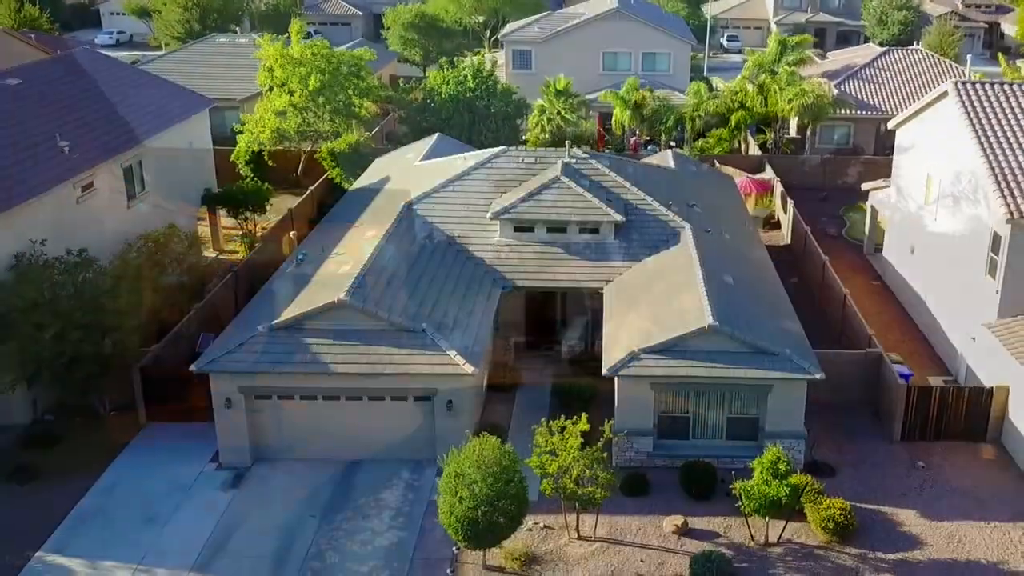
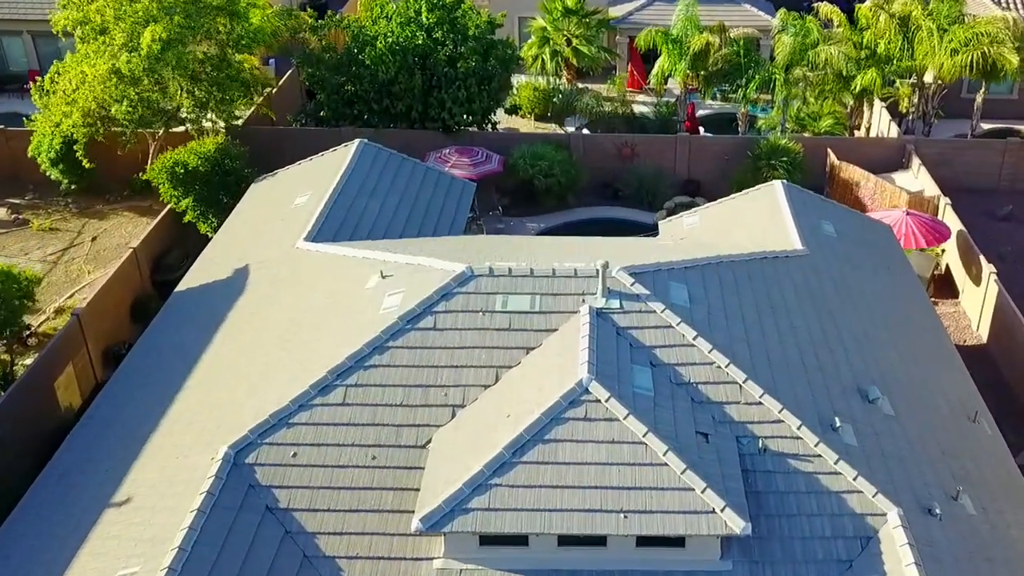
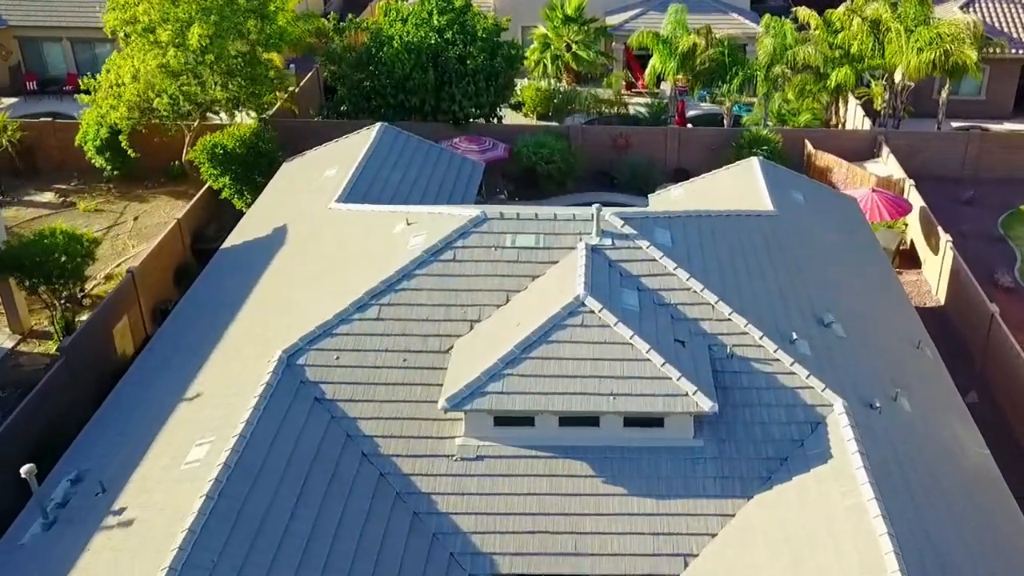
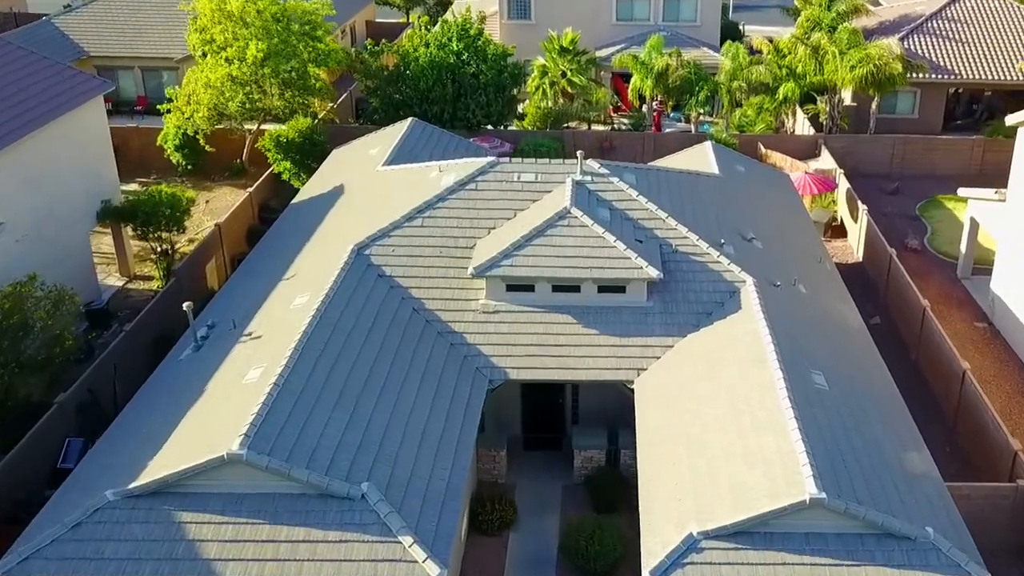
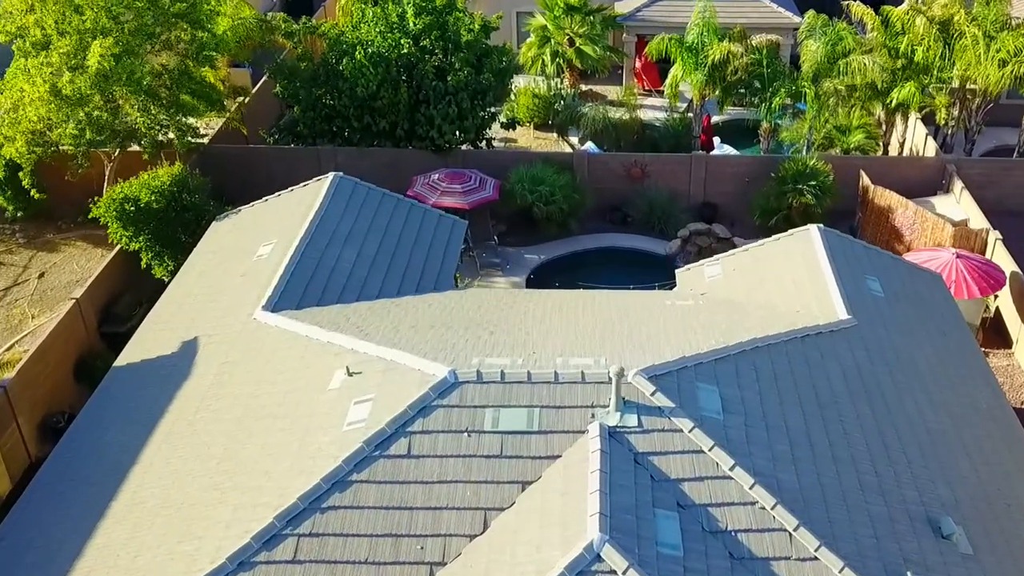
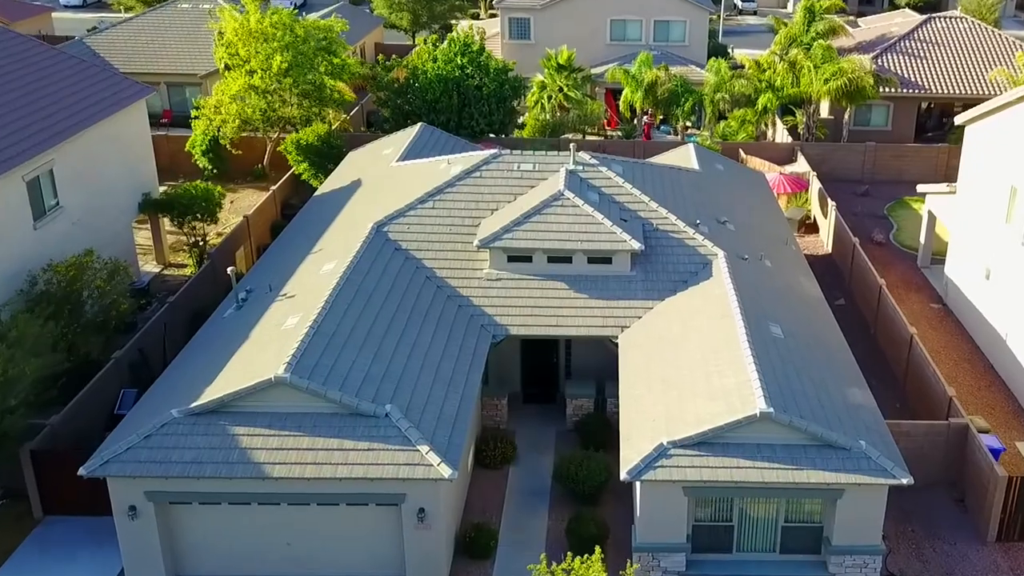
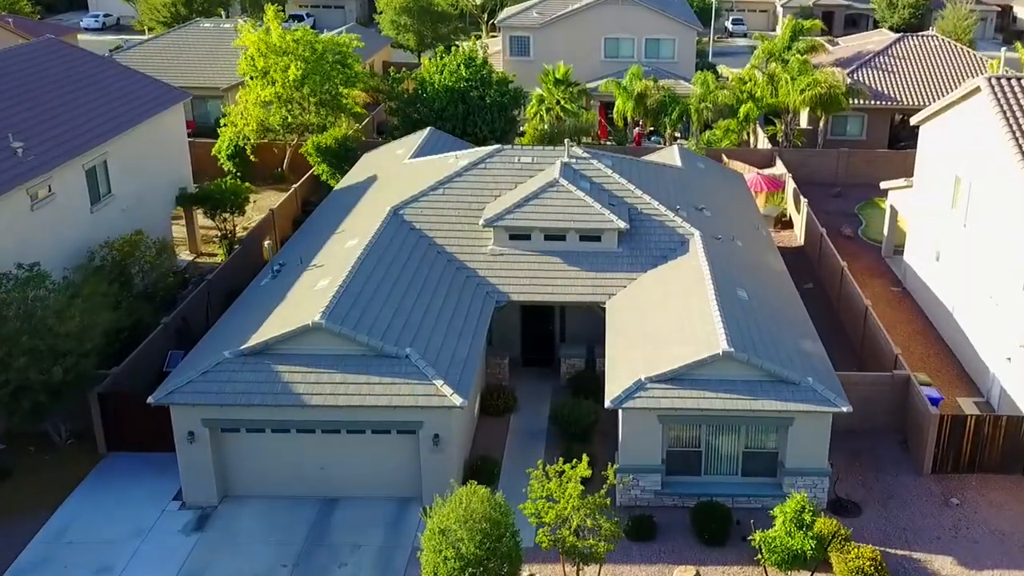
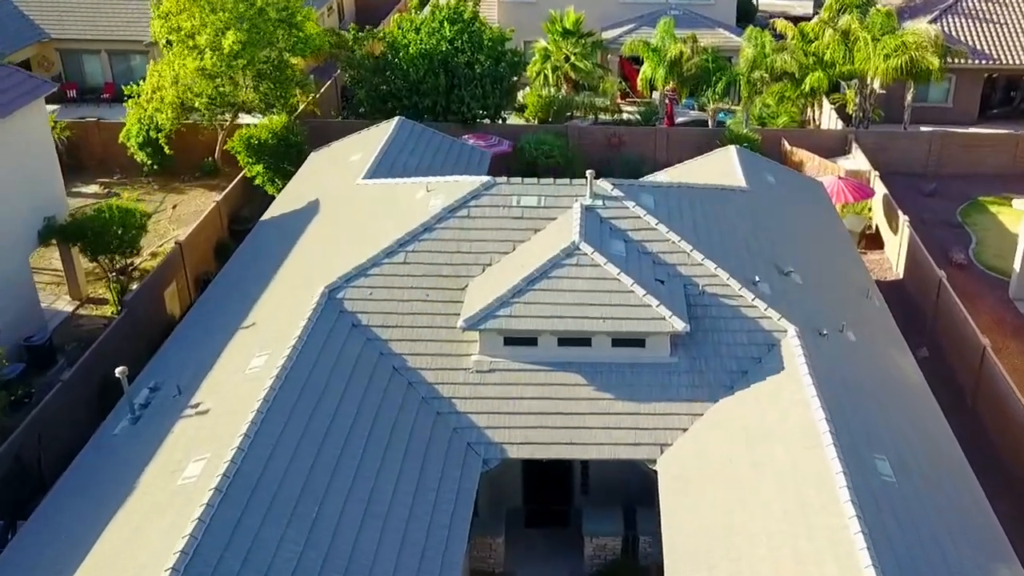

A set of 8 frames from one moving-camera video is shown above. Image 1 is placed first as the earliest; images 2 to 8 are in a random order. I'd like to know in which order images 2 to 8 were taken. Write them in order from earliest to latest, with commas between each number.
7, 6, 4, 8, 3, 2, 5
